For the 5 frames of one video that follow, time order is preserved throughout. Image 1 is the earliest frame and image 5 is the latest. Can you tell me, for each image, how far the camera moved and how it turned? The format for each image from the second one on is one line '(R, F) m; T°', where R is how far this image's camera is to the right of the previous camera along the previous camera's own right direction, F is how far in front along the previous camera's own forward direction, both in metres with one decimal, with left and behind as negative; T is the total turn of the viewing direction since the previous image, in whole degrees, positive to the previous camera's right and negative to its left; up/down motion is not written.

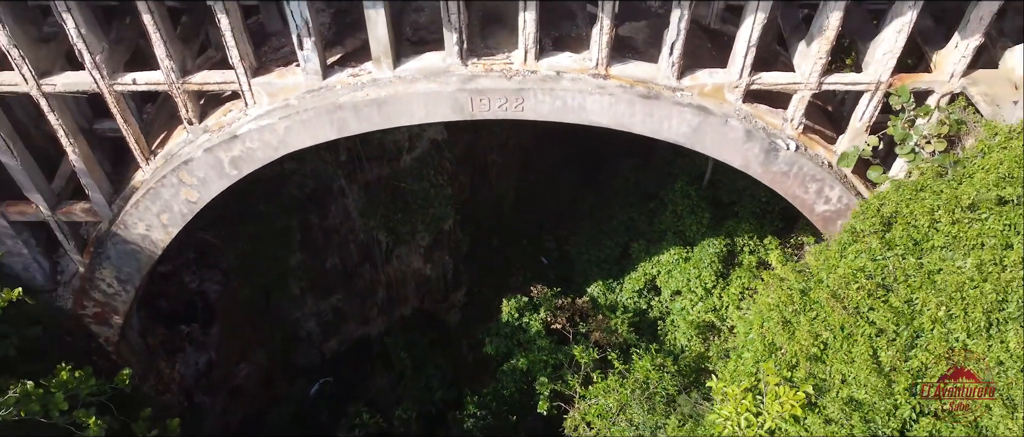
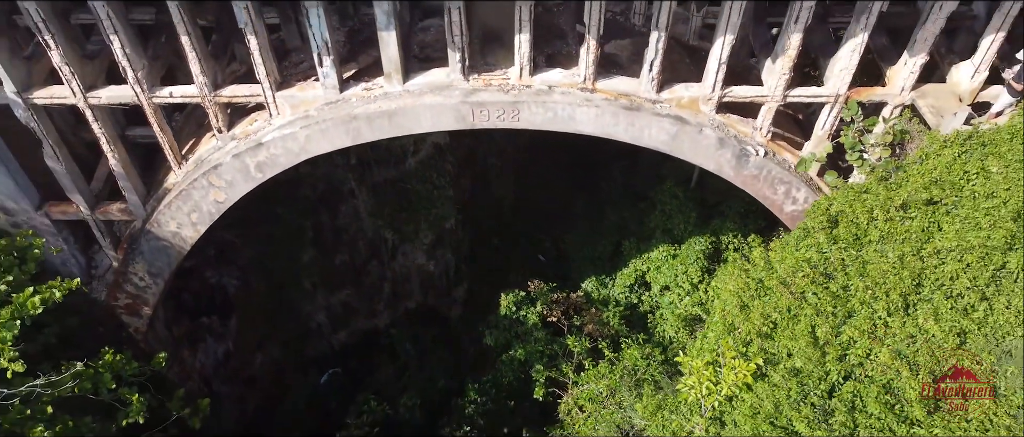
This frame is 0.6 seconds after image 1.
(+0.1, -1.0) m; 0°
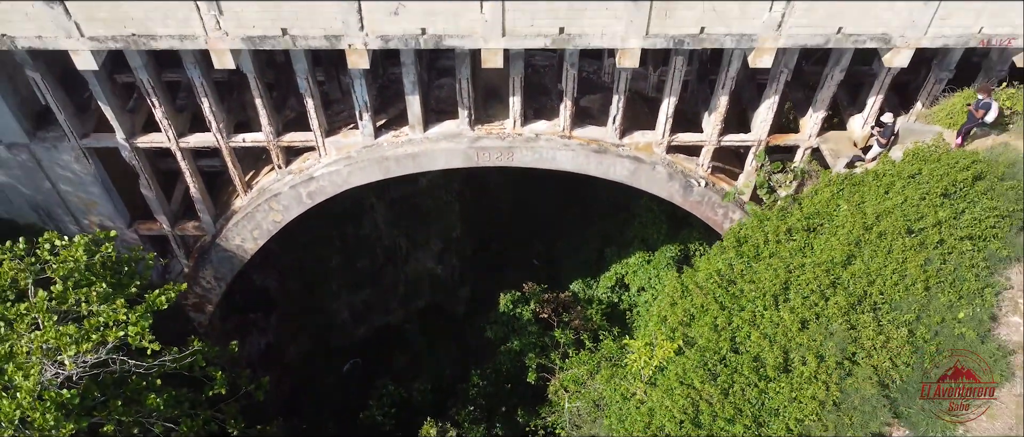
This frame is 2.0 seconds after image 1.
(+0.1, -2.7) m; 0°
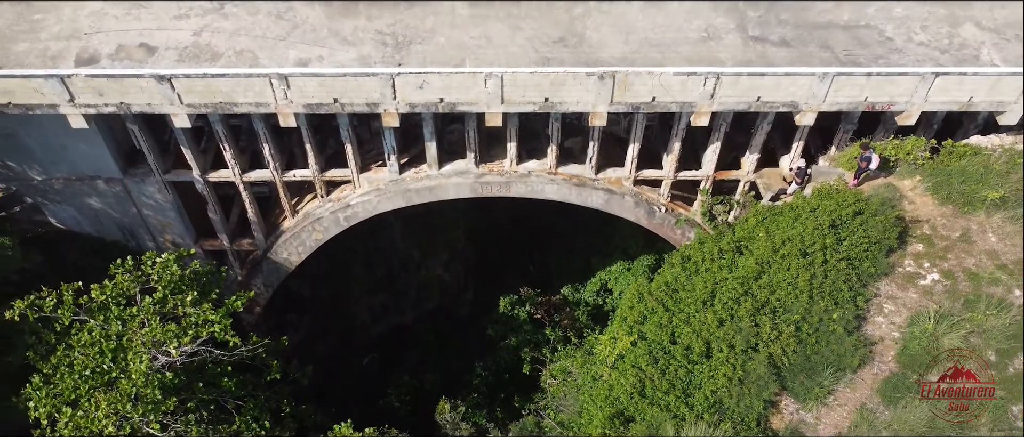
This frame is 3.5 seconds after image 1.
(+0.1, -2.9) m; 0°
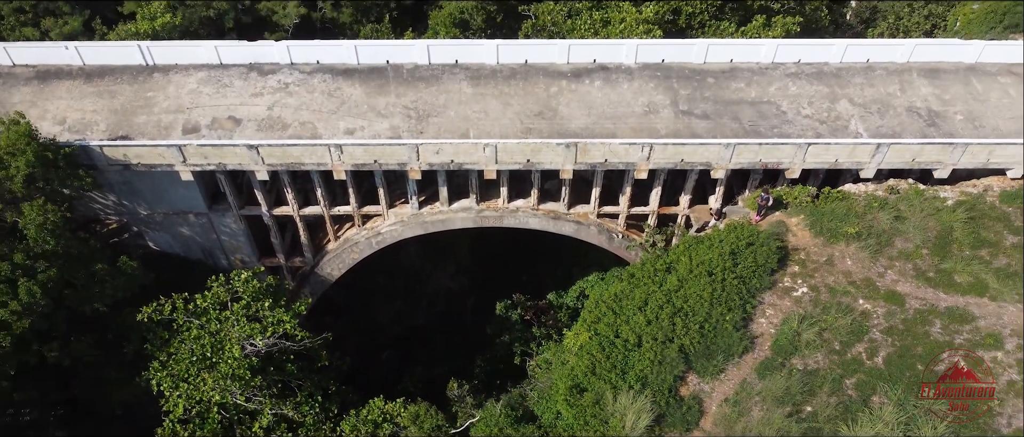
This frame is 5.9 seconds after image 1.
(+0.3, -4.7) m; 0°
